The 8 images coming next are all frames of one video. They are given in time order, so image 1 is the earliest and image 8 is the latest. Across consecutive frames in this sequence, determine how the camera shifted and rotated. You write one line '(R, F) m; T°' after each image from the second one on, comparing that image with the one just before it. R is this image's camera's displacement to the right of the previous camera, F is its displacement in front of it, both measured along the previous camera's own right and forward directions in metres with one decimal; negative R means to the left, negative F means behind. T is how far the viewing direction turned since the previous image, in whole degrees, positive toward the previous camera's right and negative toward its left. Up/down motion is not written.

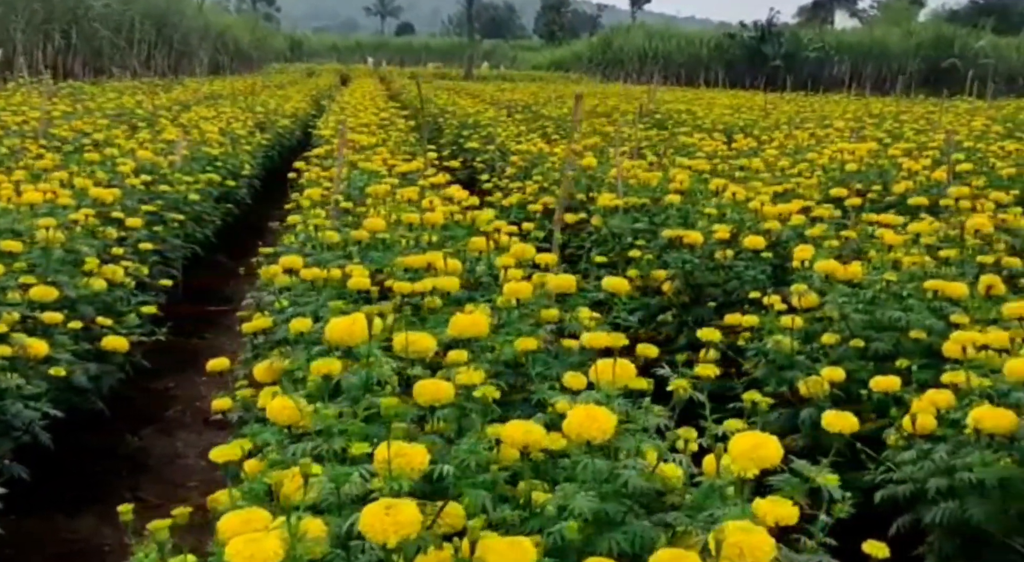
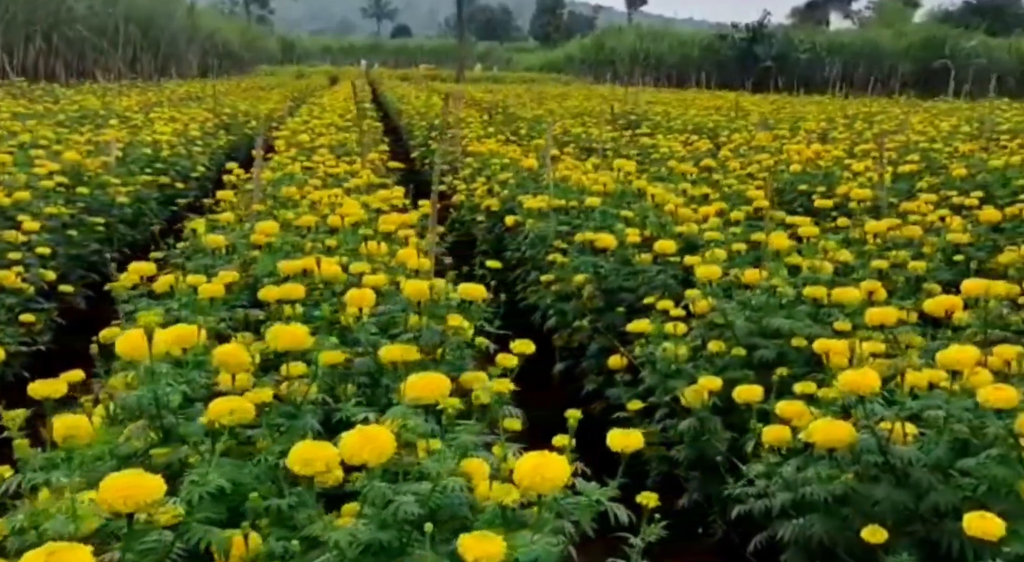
(+0.4, +0.2) m; 0°
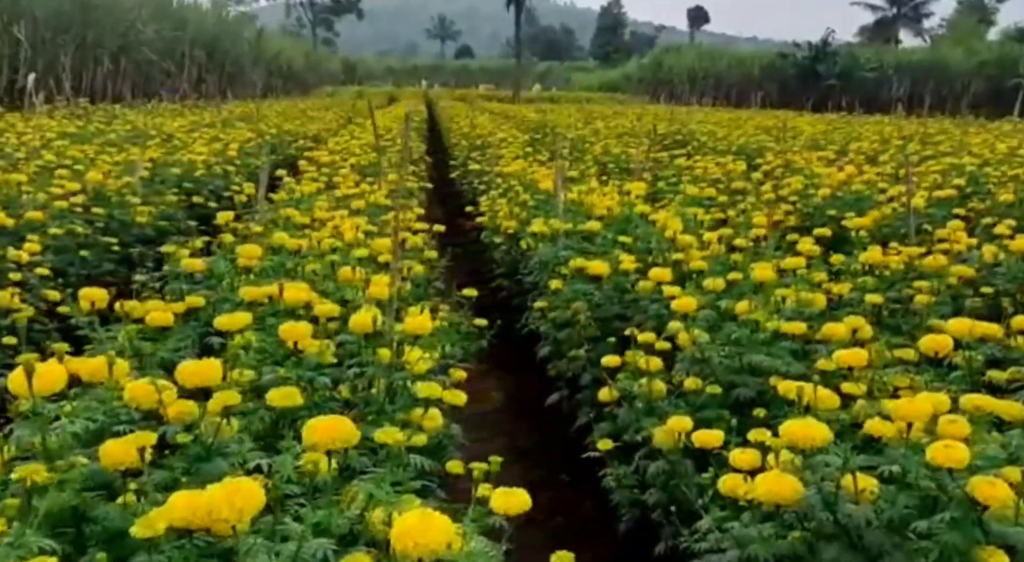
(+0.3, +0.2) m; -3°
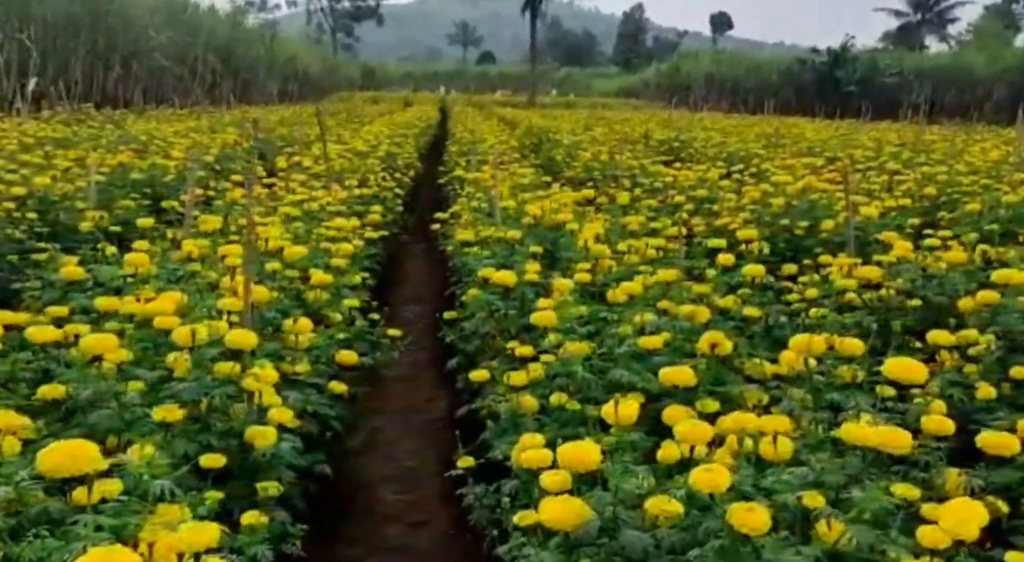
(+0.5, +0.1) m; -1°
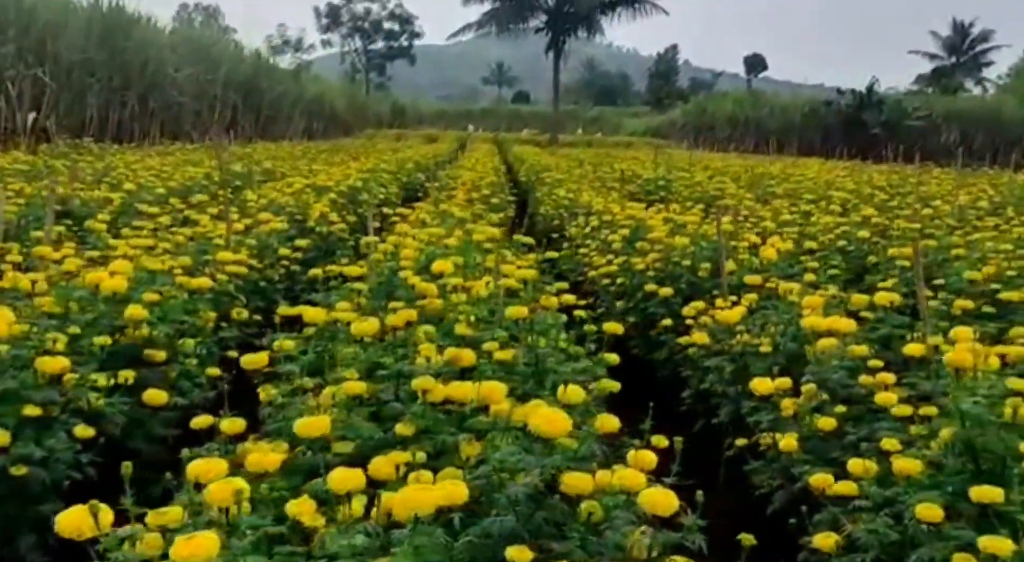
(+0.9, +0.2) m; -1°
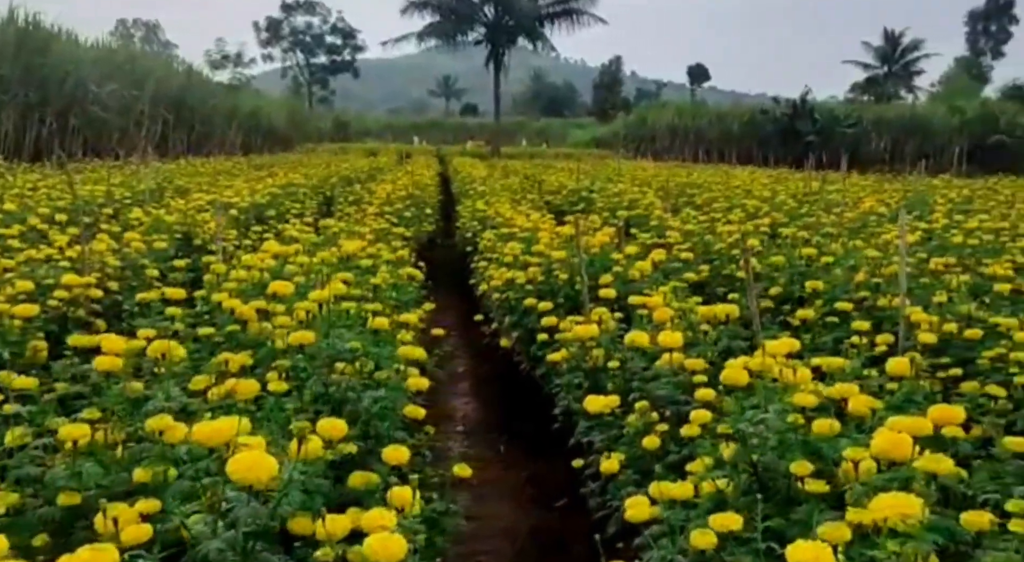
(+0.5, +0.2) m; +2°
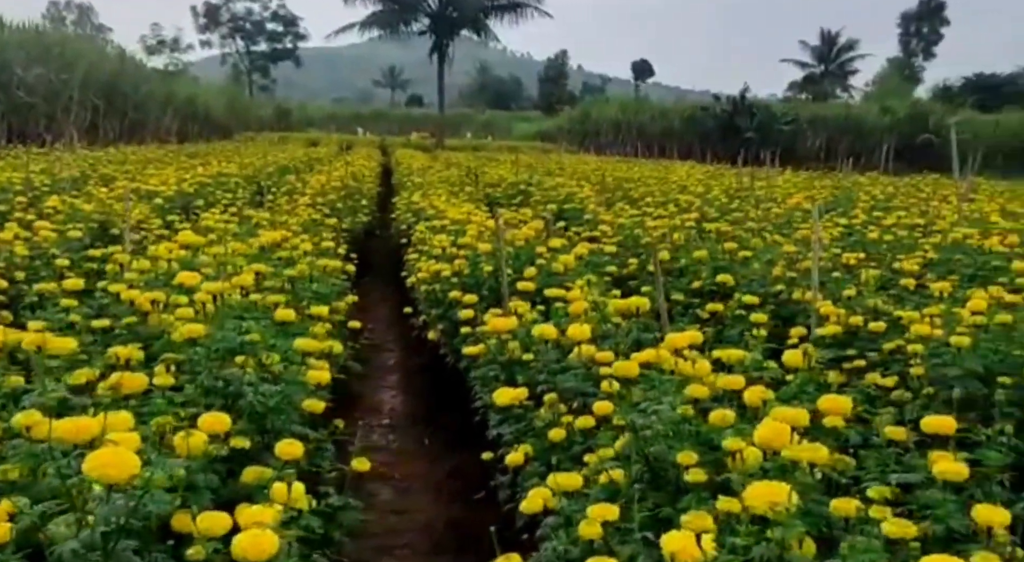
(+0.1, 0.0) m; +3°
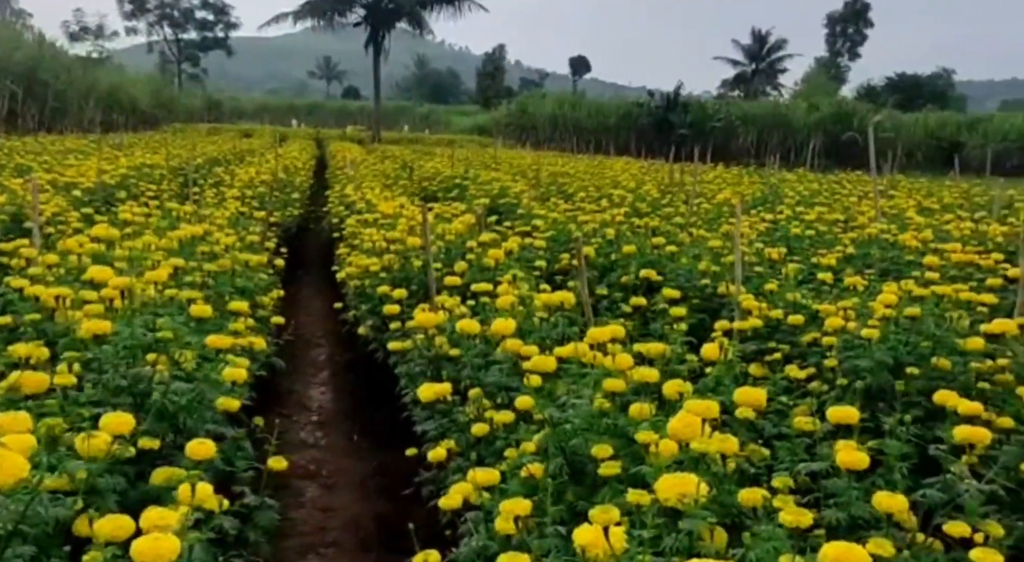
(+0.1, +0.1) m; +3°
